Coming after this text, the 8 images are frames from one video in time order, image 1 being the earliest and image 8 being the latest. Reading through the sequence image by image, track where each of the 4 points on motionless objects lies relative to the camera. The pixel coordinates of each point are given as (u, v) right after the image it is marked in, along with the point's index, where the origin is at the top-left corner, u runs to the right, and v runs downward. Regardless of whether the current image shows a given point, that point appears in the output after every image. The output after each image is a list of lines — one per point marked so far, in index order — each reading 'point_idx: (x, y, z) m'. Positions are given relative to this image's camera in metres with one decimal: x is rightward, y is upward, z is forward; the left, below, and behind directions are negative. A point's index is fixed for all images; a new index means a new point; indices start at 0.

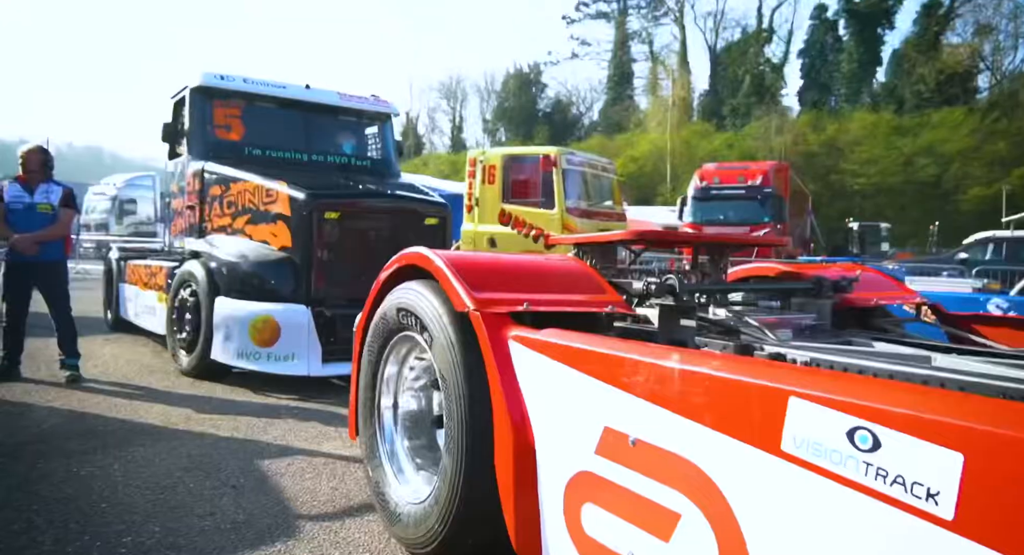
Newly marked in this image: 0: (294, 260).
0: (-1.8, +0.2, +6.1) m
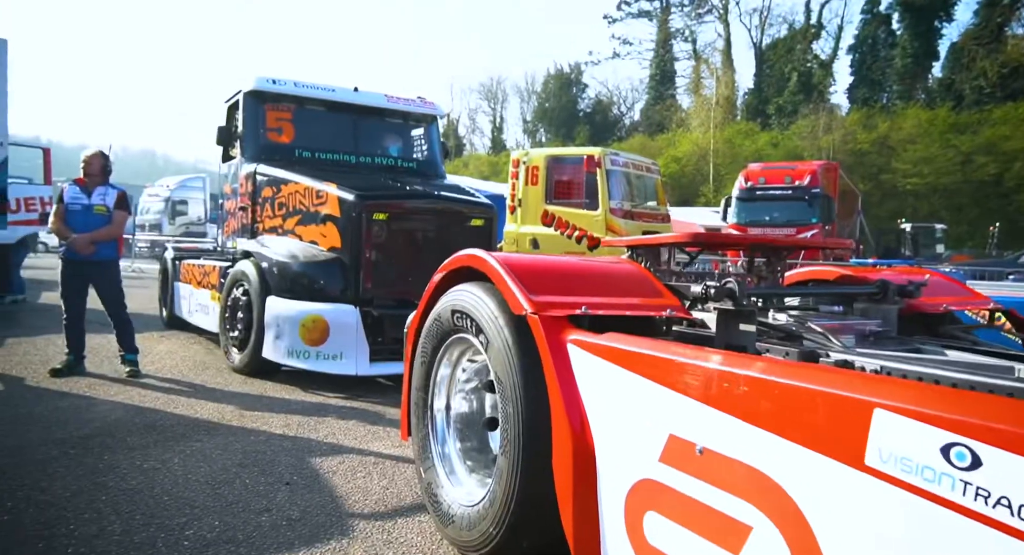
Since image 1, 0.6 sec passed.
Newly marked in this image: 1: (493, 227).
0: (-1.4, +0.2, +6.2) m
1: (-0.2, +0.5, +6.8) m
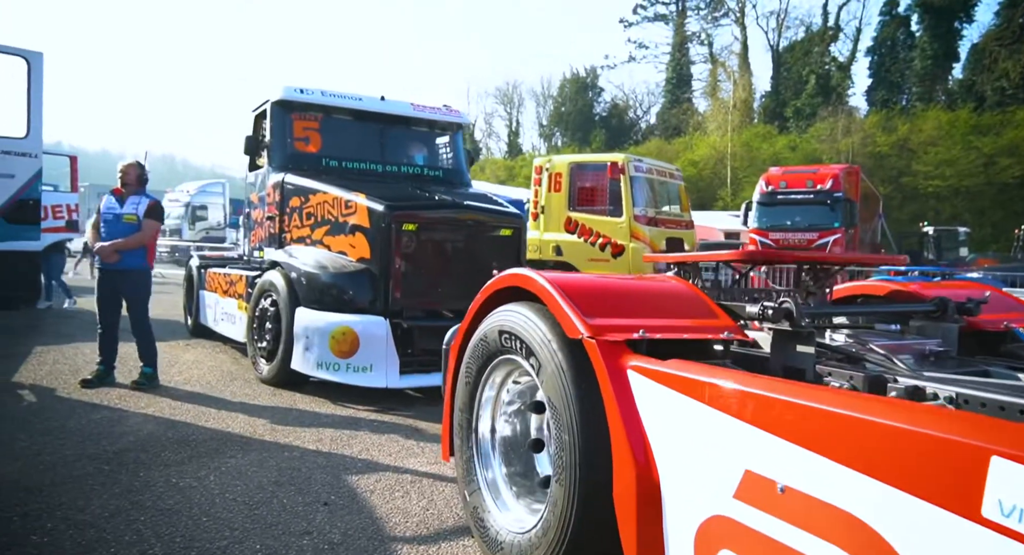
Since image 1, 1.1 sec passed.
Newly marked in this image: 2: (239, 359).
0: (-1.1, +0.1, +6.1) m
1: (+0.1, +0.4, +6.7) m
2: (-3.0, -0.9, +8.1) m
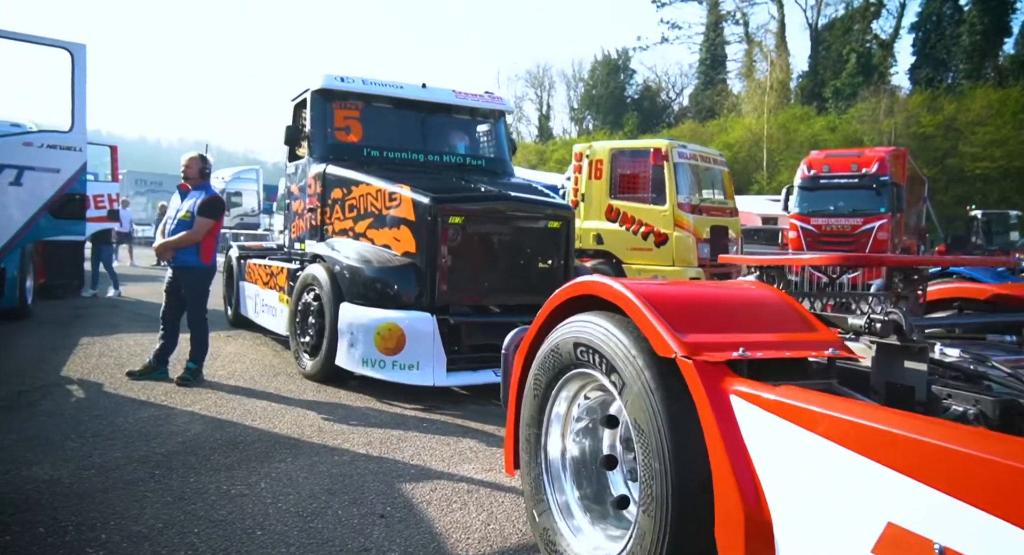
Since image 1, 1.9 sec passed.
0: (-0.7, +0.1, +5.9) m
1: (+0.5, +0.4, +6.5) m
2: (-2.5, -0.8, +8.0) m
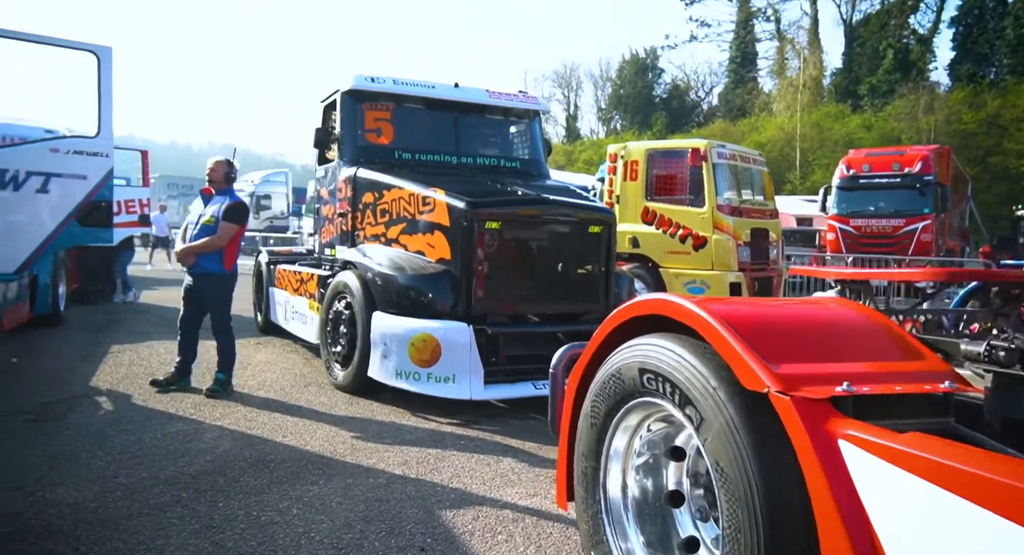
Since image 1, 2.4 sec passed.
0: (-0.4, 0.0, +5.7) m
1: (+0.8, +0.4, +6.2) m
2: (-2.1, -0.9, +7.8) m
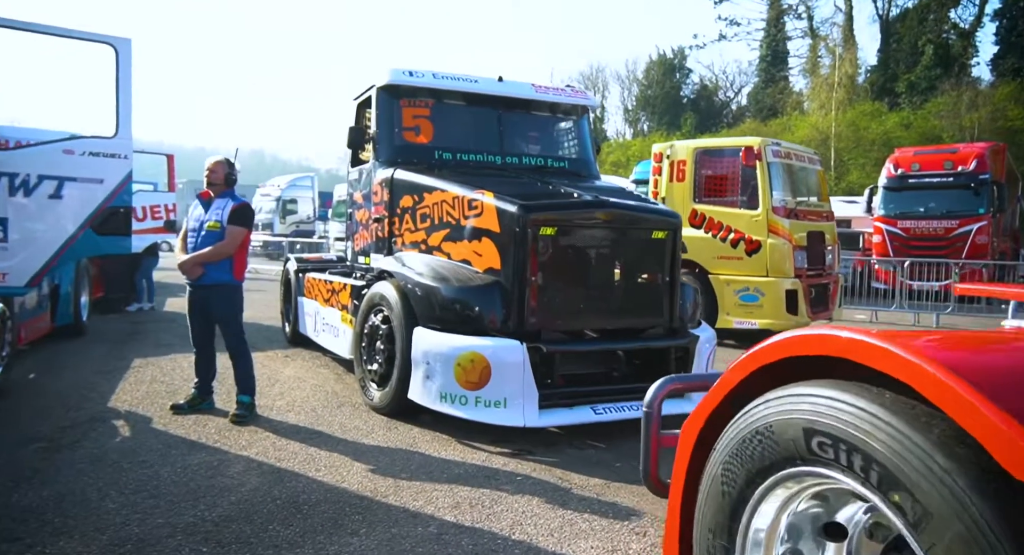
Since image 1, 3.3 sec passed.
0: (-0.1, 0.0, +5.1) m
1: (+1.2, +0.3, +5.6) m
2: (-1.7, -1.0, +7.3) m
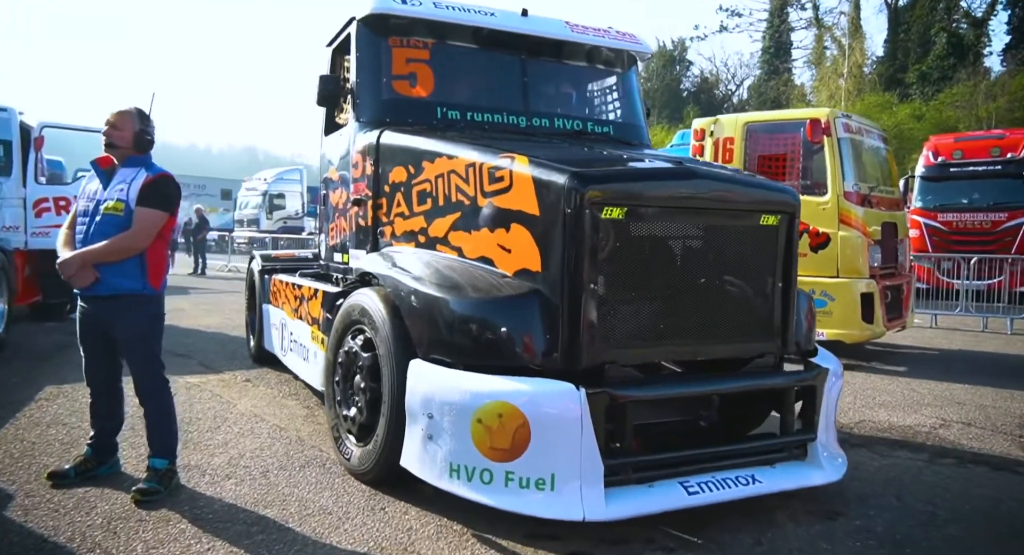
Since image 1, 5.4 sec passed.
0: (+0.1, -0.1, +3.3) m
1: (+1.4, +0.3, +3.8) m
2: (-1.5, -1.0, +5.5) m
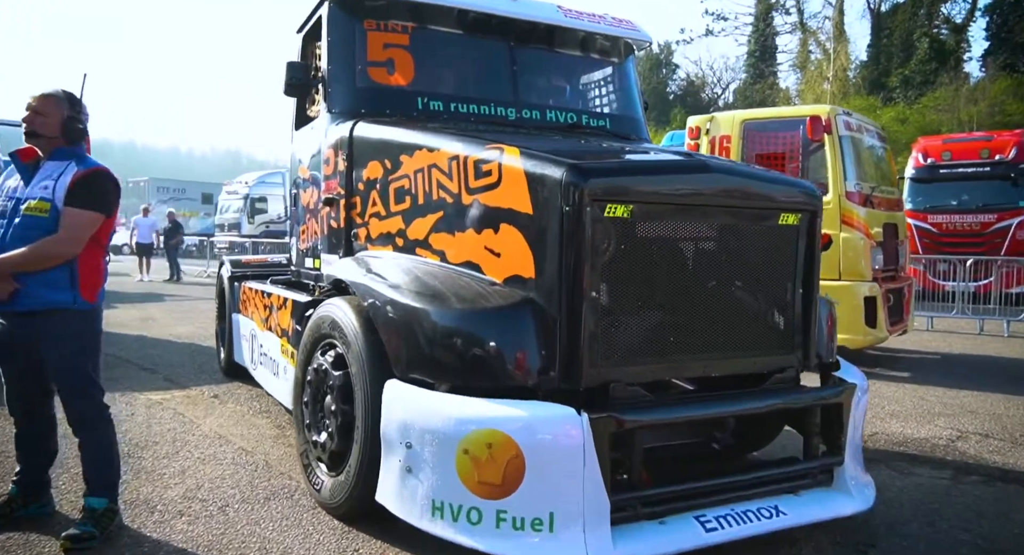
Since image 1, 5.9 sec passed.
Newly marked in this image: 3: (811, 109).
0: (+0.1, -0.1, +2.9) m
1: (+1.4, +0.2, +3.4) m
2: (-1.5, -1.0, +5.1) m
3: (+3.2, +1.8, +8.2) m
